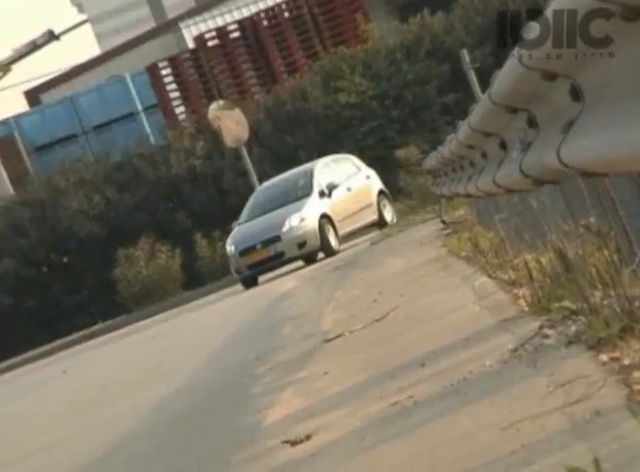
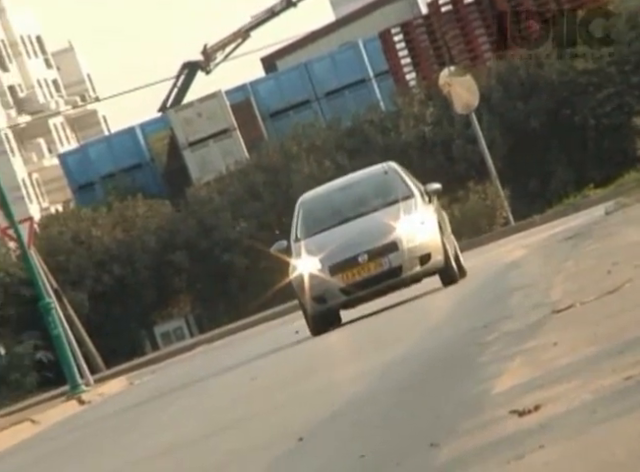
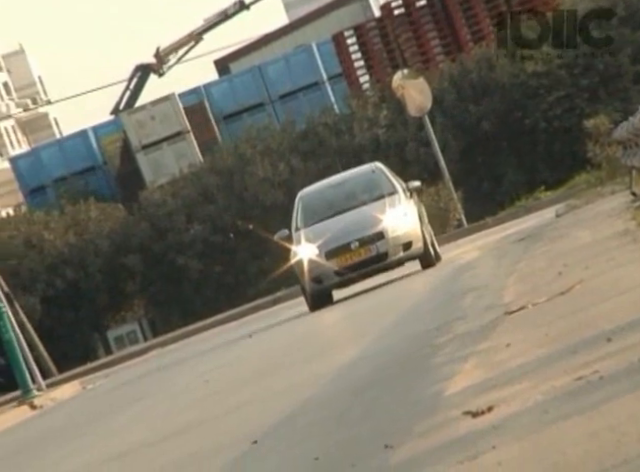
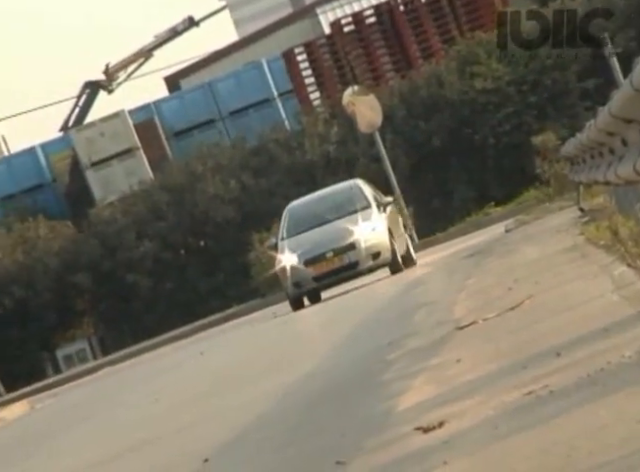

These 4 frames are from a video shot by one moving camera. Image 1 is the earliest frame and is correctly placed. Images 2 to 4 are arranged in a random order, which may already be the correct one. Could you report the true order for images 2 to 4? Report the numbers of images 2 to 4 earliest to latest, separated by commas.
4, 3, 2
